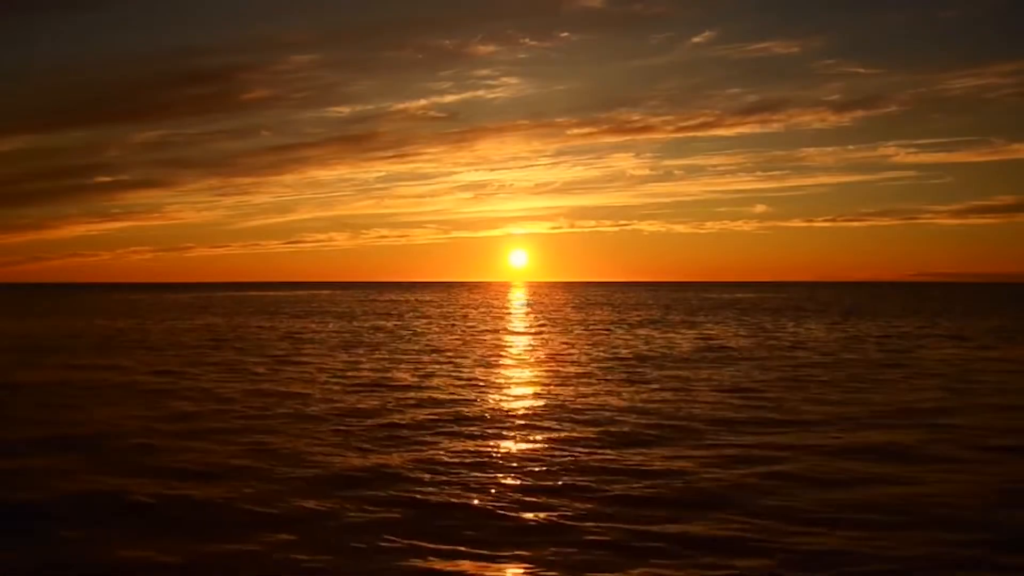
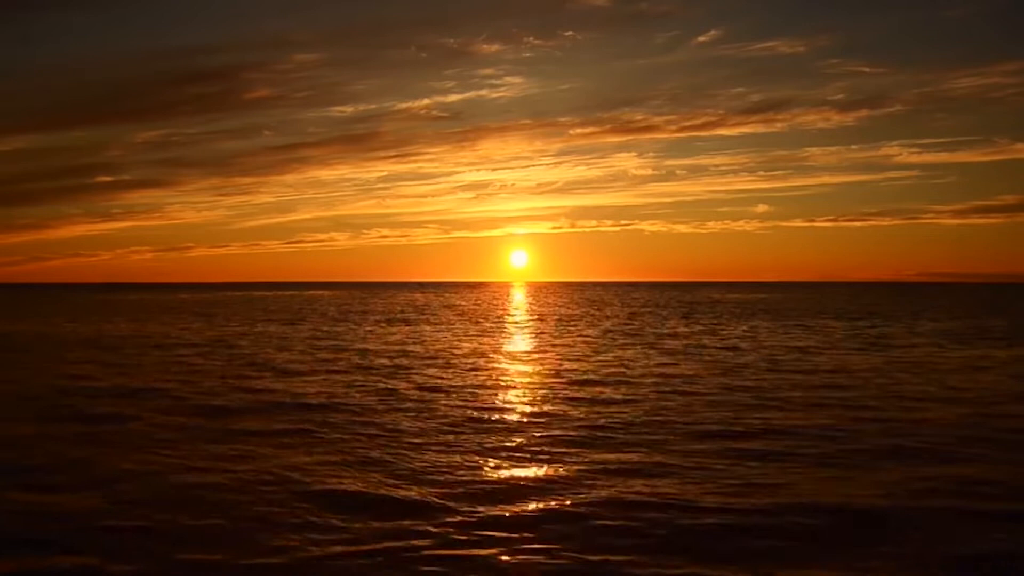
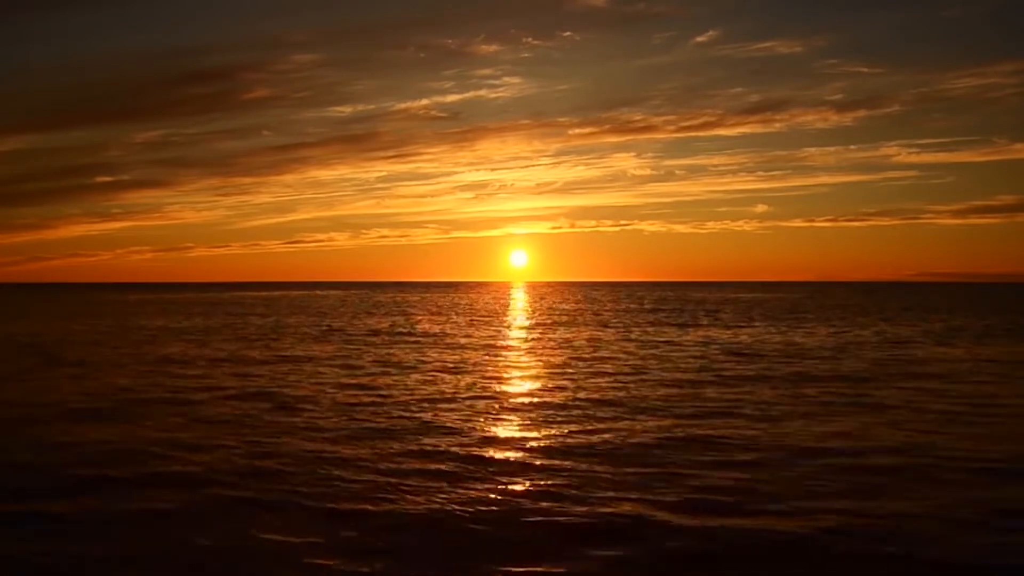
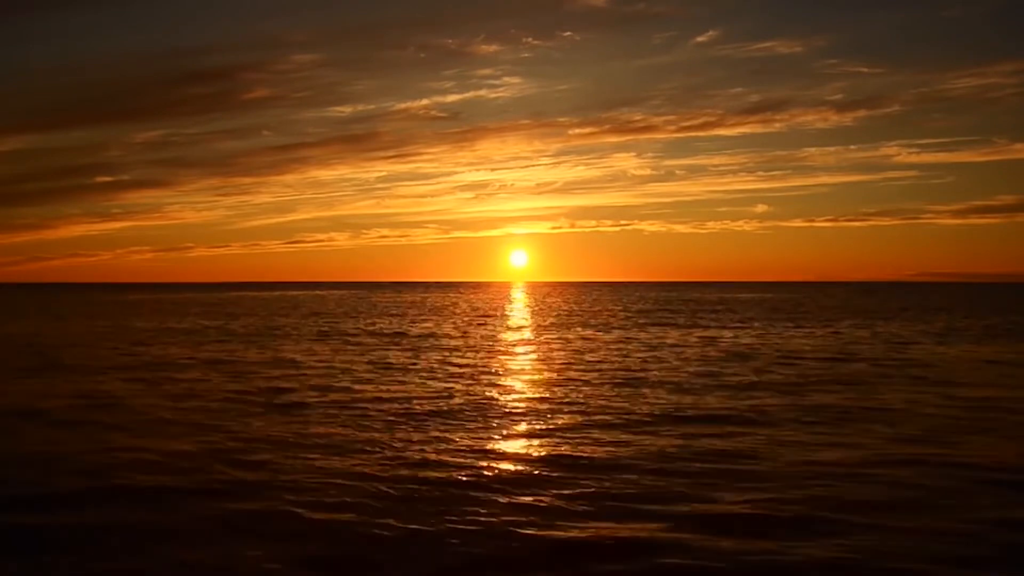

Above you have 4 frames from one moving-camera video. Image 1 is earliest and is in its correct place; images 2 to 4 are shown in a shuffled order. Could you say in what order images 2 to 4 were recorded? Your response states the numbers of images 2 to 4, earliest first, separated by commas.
3, 4, 2
